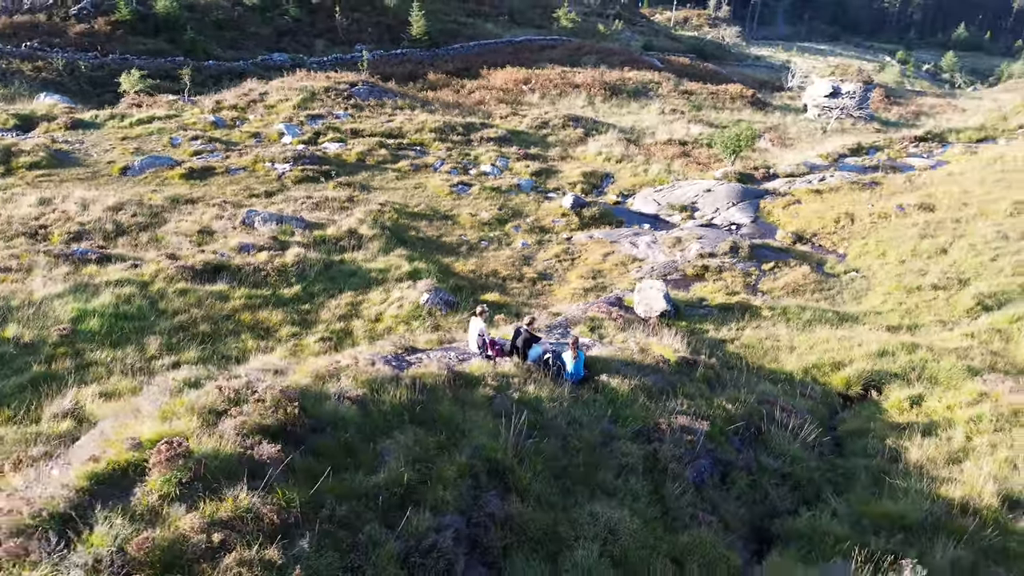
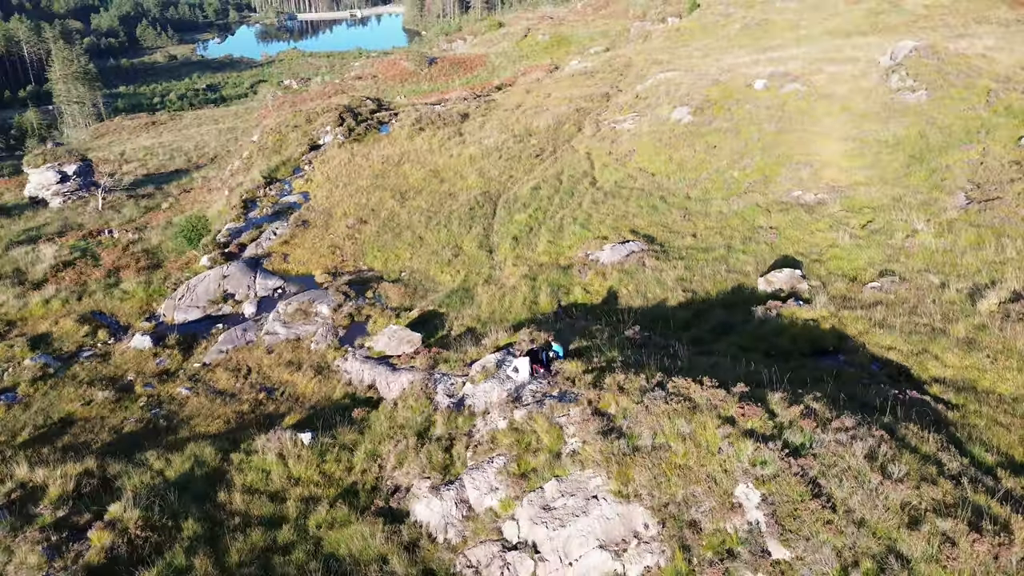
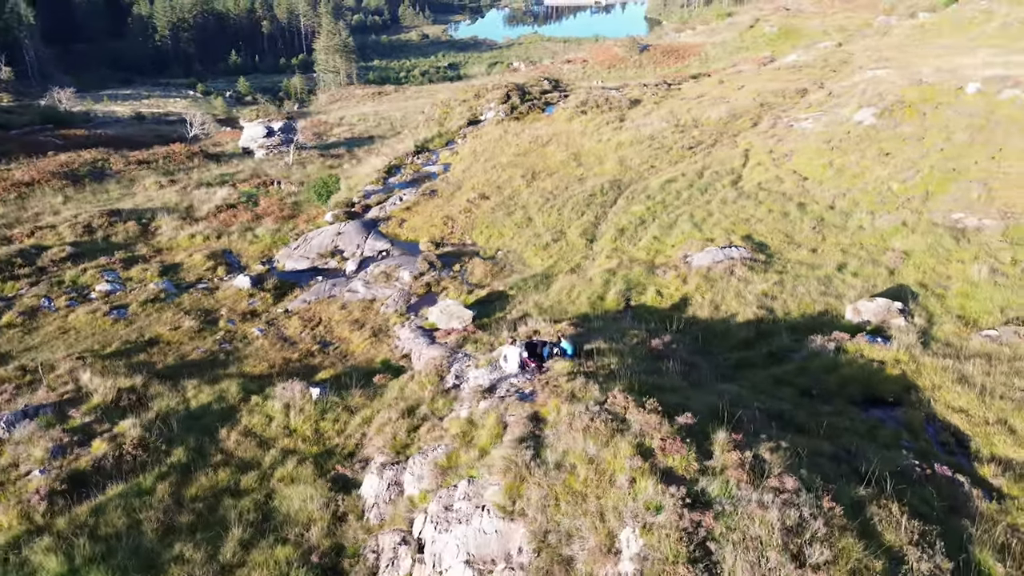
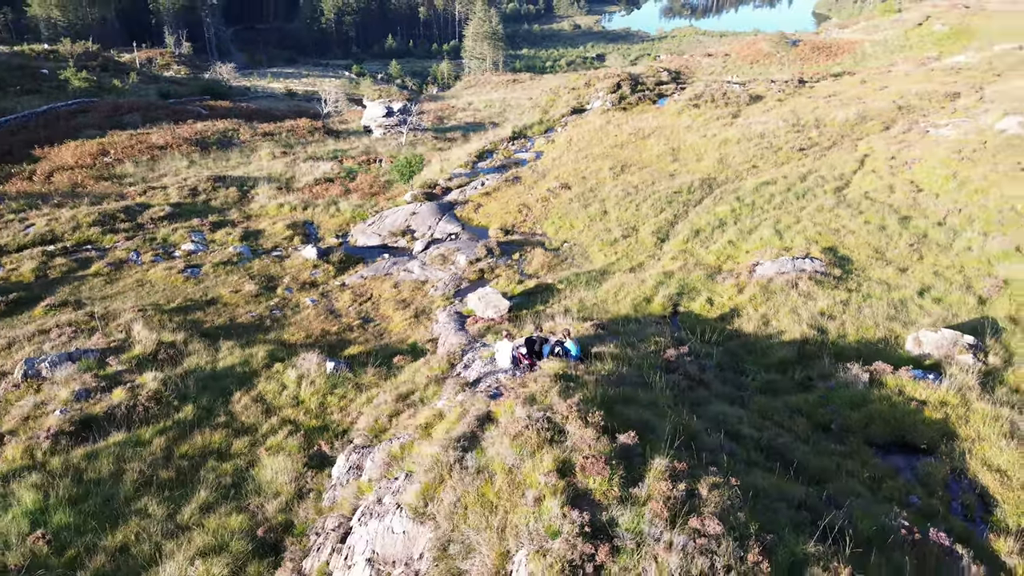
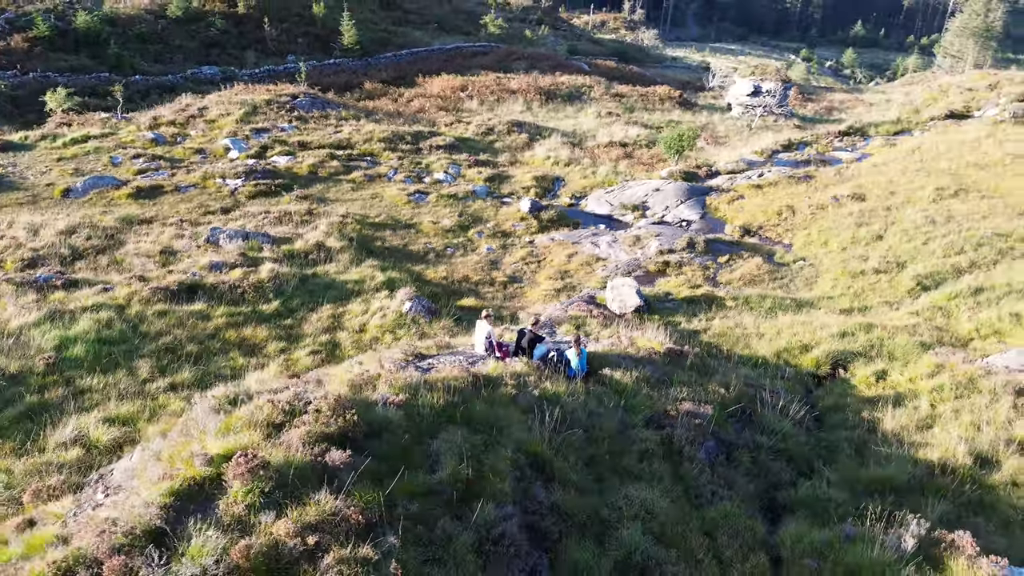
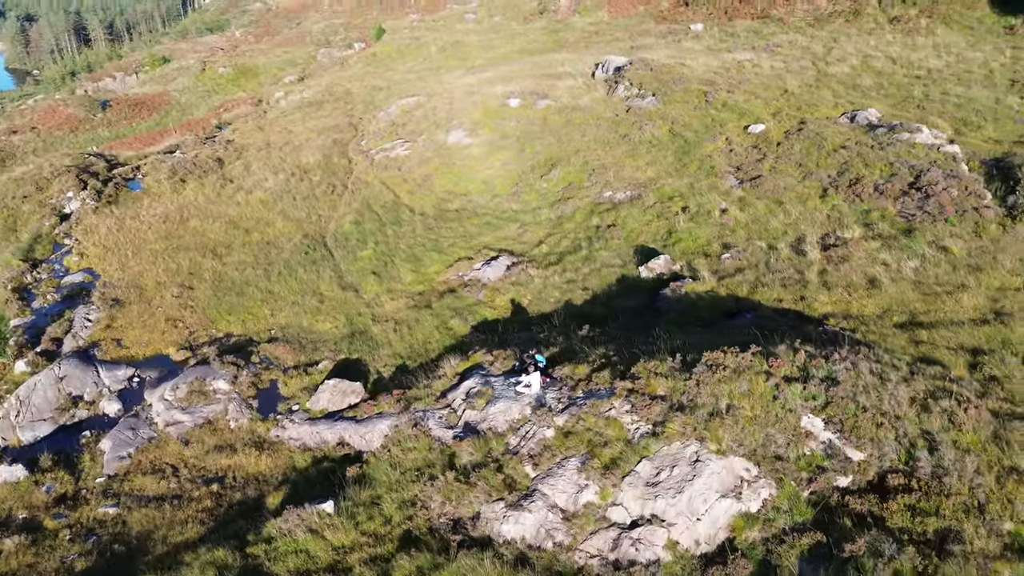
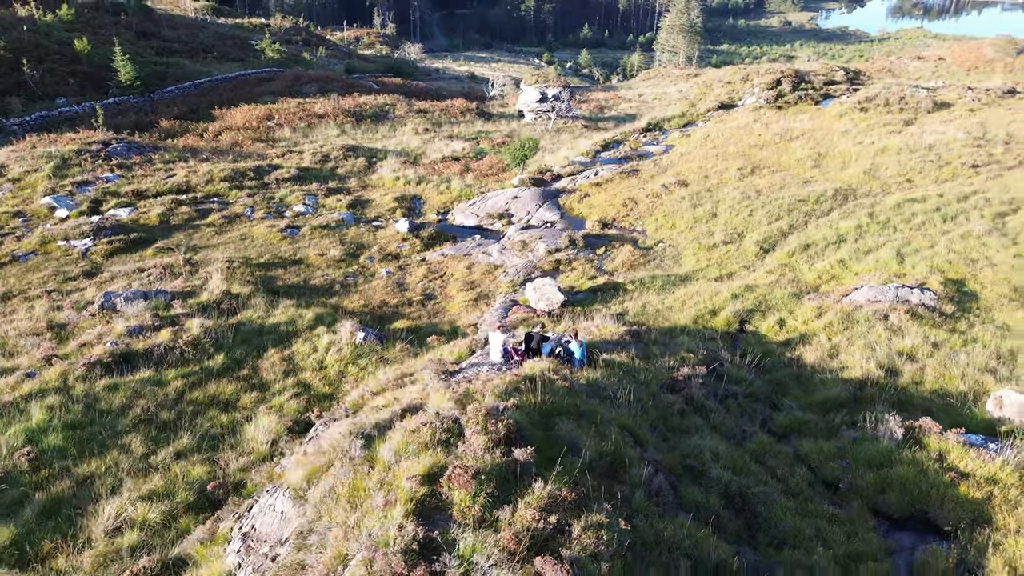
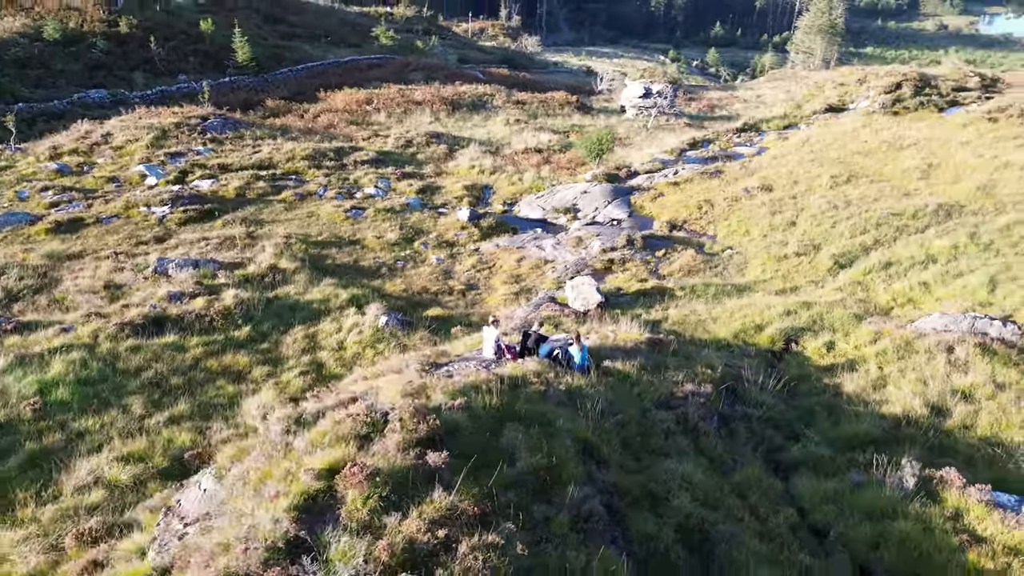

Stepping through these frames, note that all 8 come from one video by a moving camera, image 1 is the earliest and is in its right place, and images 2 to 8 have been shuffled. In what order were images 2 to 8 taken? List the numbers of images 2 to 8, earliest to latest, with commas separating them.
5, 8, 7, 4, 3, 2, 6
